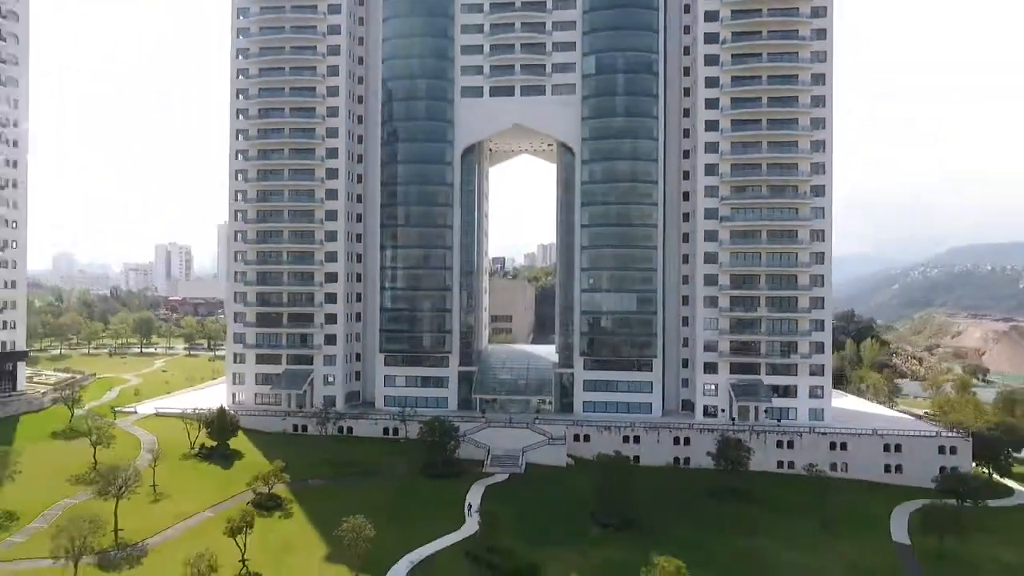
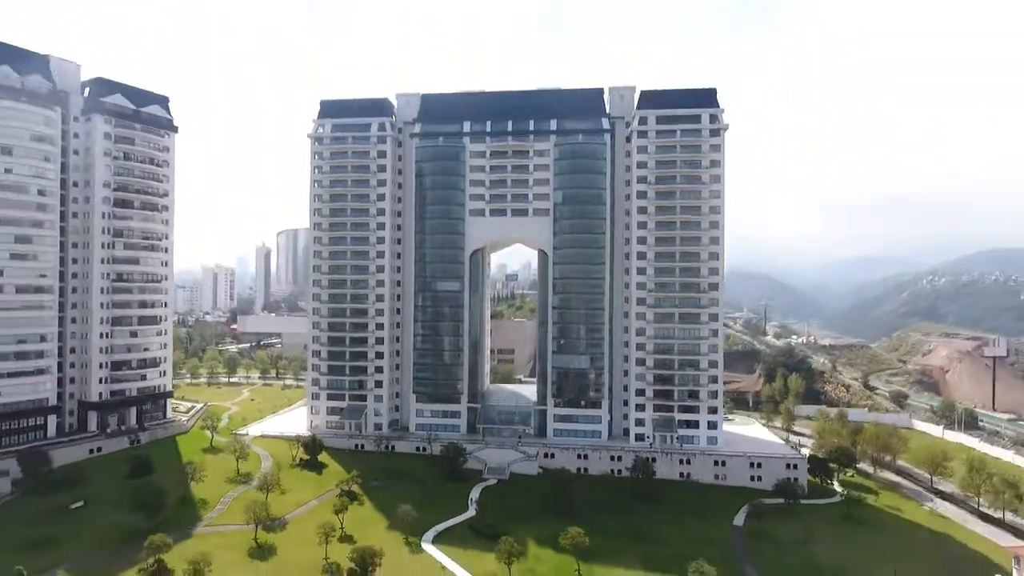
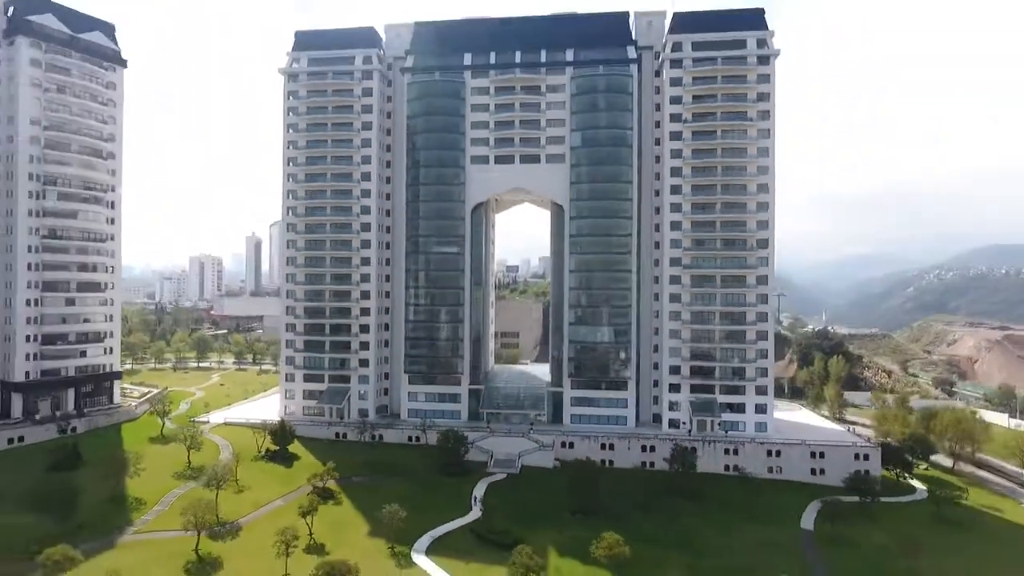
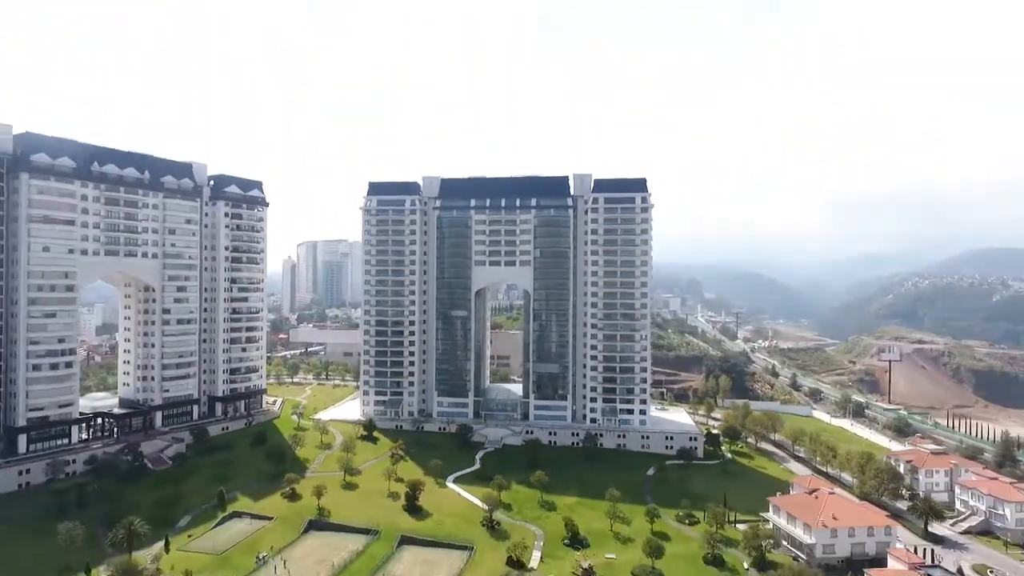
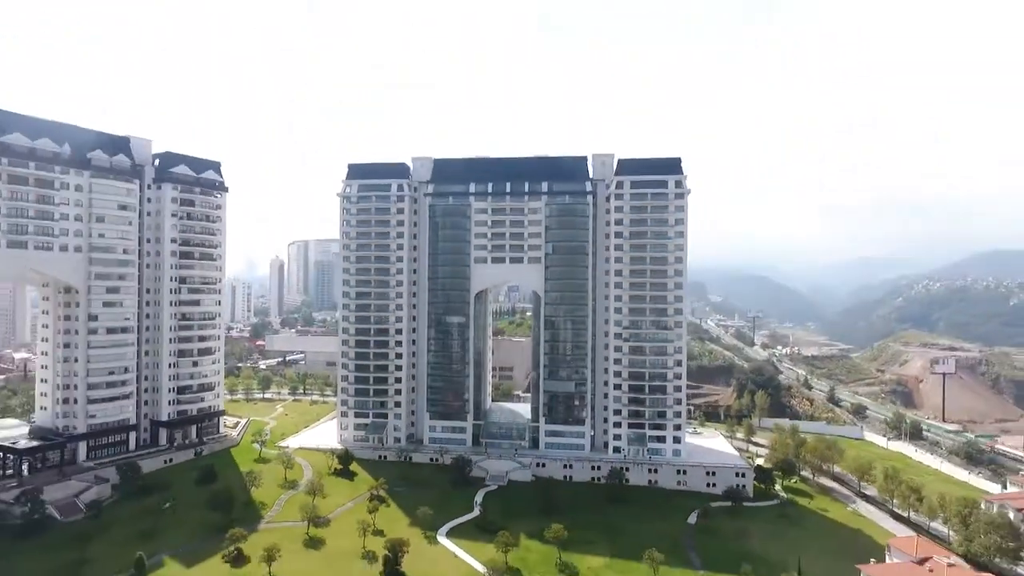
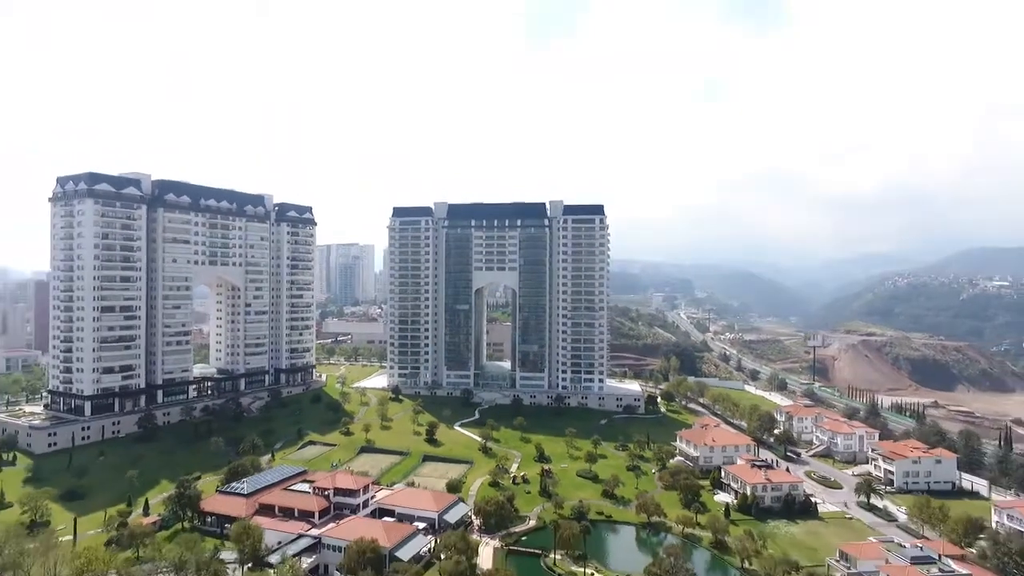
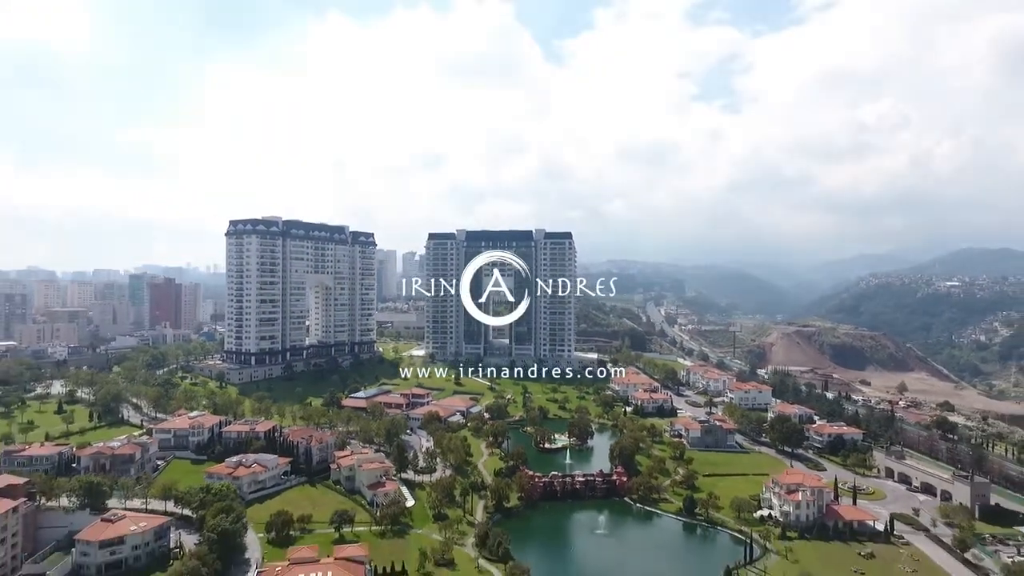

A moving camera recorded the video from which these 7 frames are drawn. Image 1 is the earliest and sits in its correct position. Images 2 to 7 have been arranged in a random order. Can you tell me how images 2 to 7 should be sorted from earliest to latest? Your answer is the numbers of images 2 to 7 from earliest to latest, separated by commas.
3, 2, 5, 4, 6, 7
